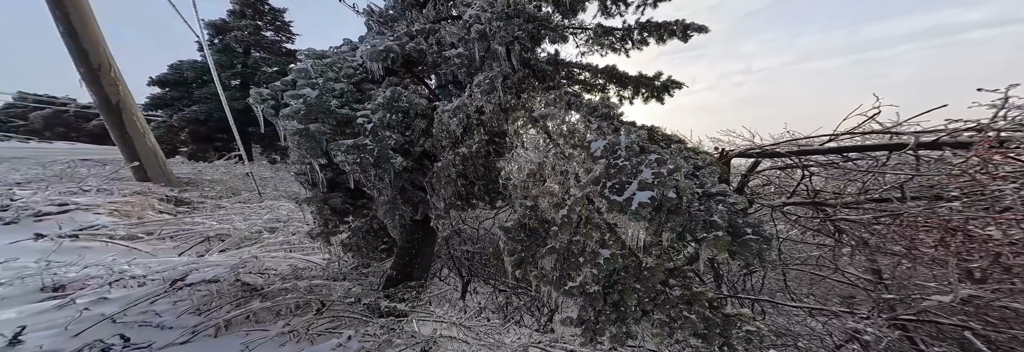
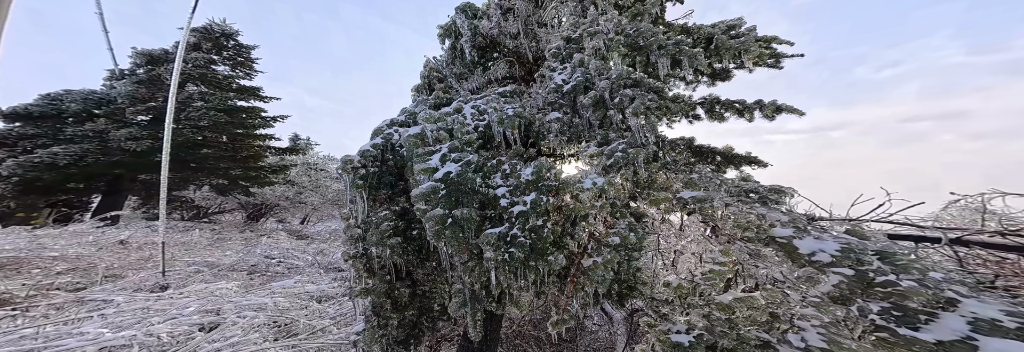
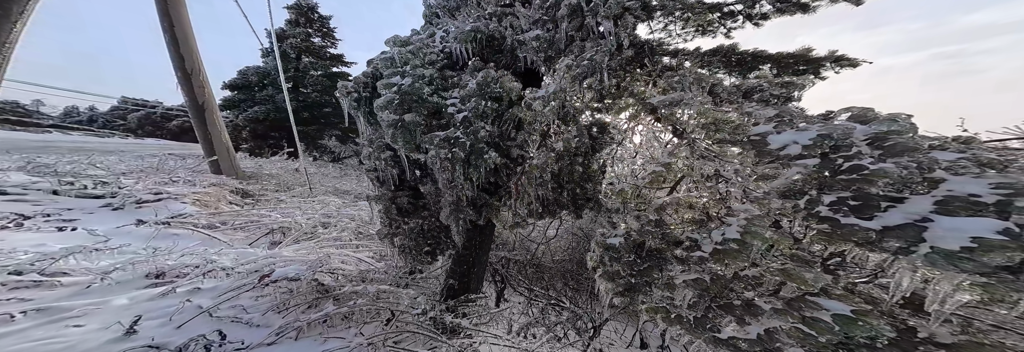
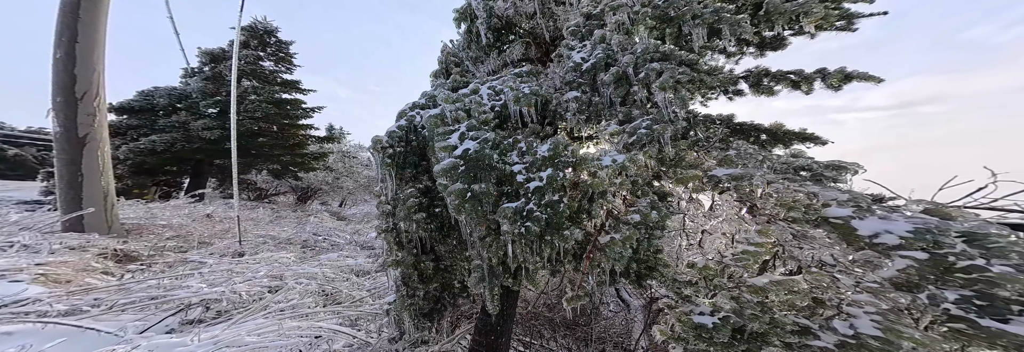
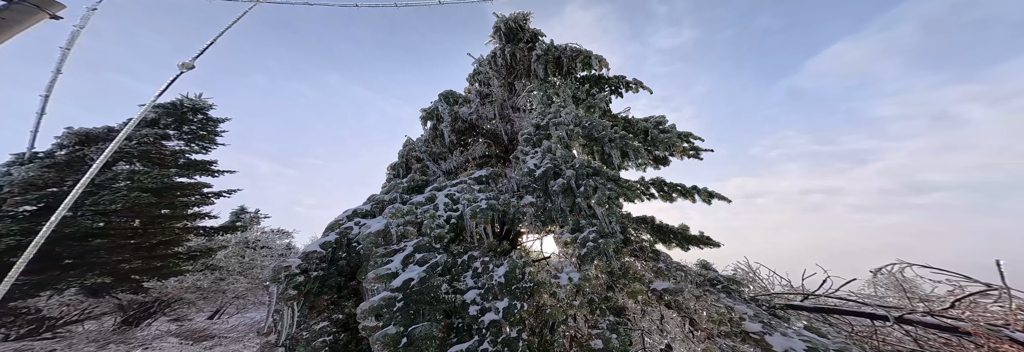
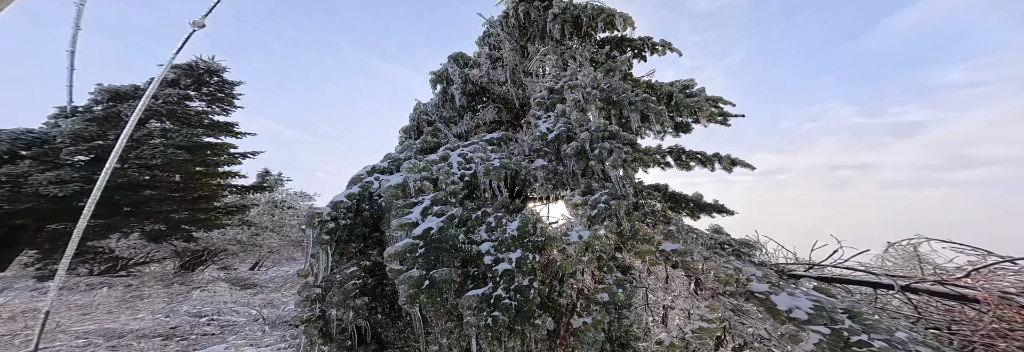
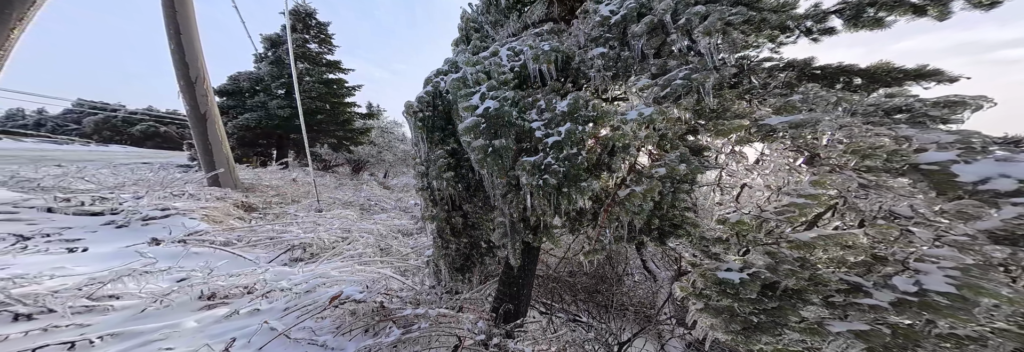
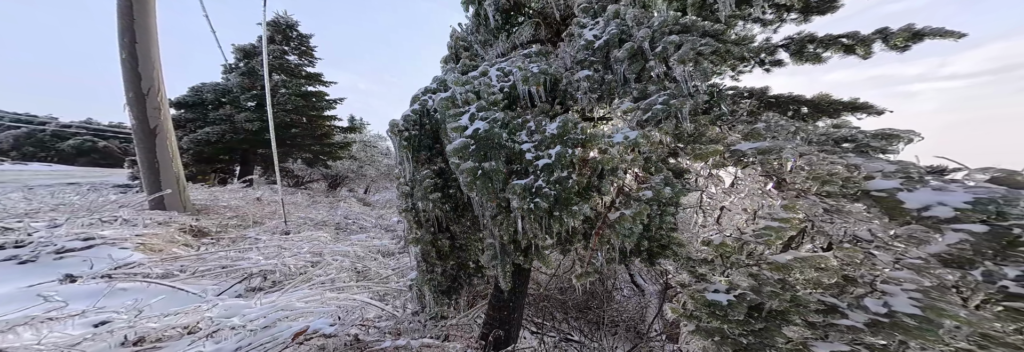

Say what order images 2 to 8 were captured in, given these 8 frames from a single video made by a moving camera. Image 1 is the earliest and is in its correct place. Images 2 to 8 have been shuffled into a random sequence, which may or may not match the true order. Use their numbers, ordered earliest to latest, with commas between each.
3, 7, 8, 4, 2, 6, 5
